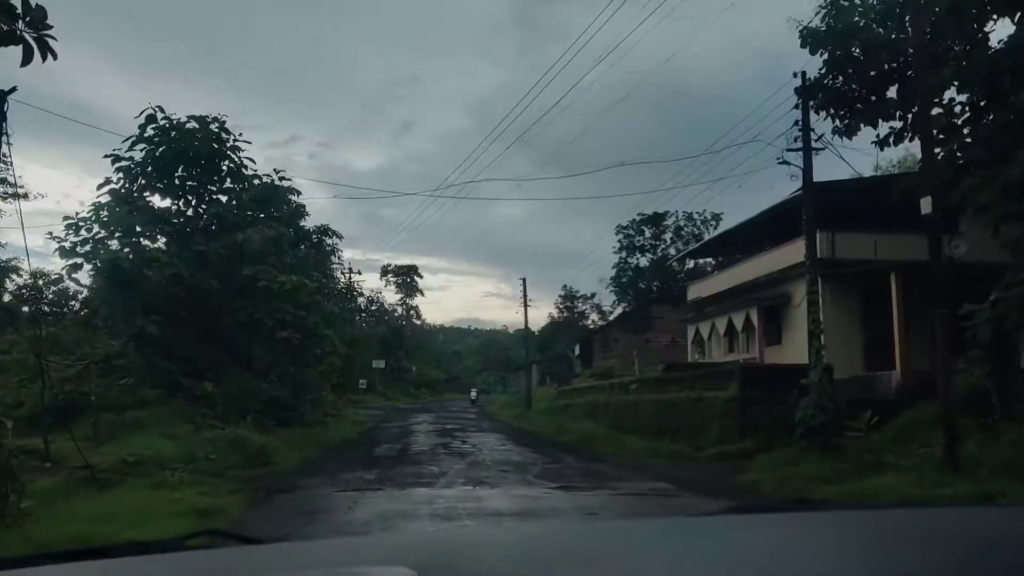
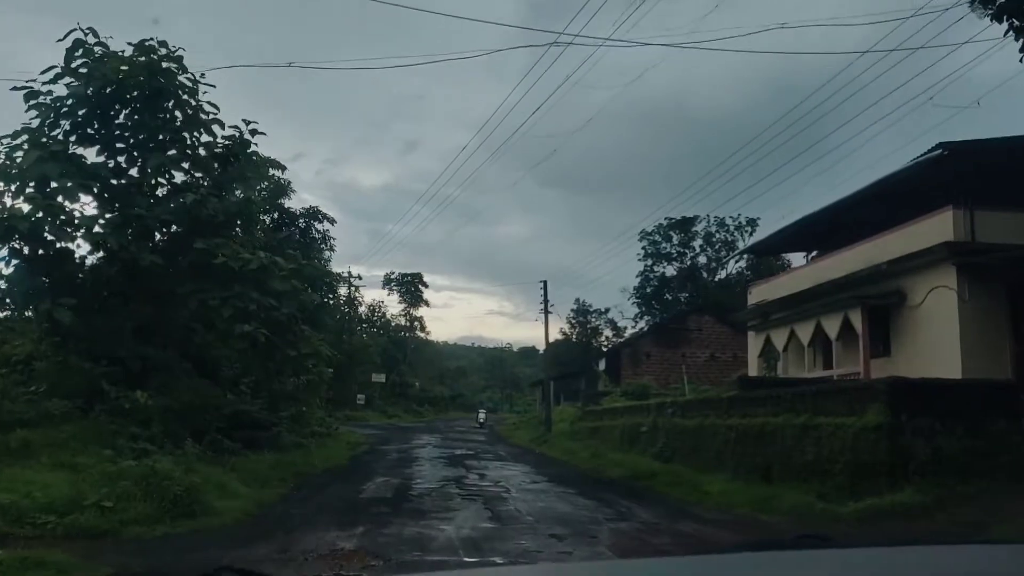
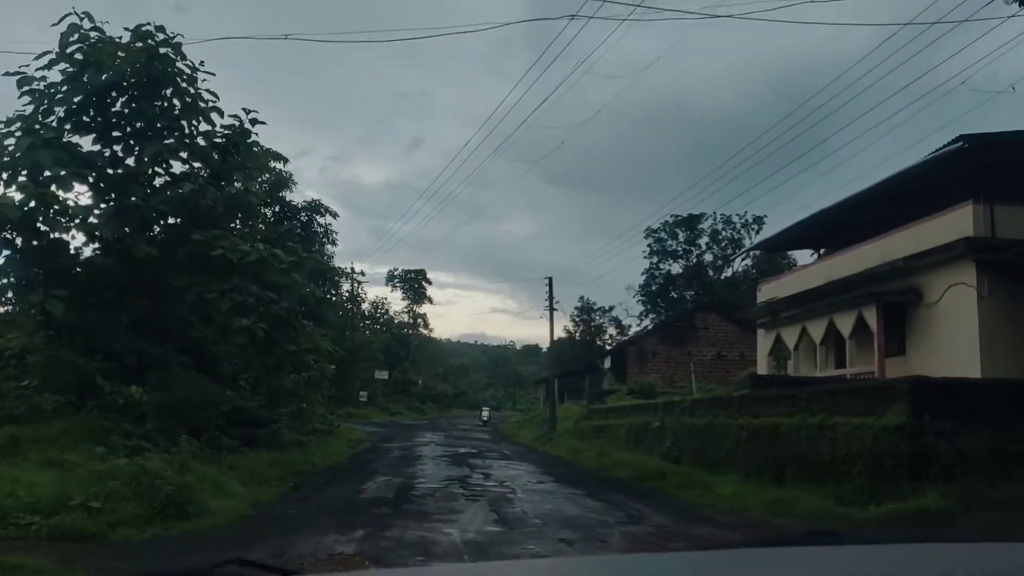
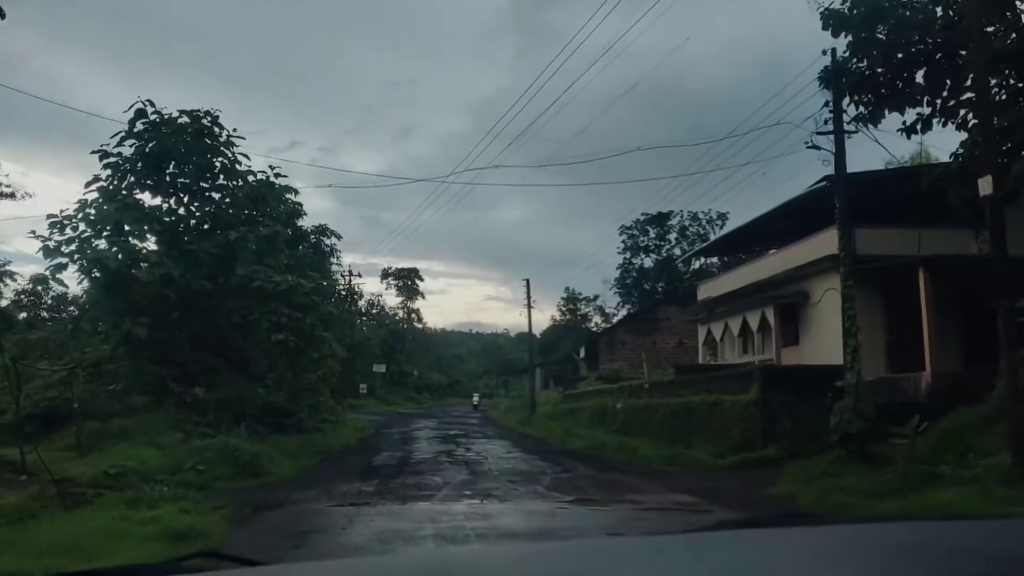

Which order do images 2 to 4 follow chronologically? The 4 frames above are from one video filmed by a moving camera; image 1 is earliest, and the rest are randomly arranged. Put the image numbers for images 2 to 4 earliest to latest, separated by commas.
4, 2, 3
